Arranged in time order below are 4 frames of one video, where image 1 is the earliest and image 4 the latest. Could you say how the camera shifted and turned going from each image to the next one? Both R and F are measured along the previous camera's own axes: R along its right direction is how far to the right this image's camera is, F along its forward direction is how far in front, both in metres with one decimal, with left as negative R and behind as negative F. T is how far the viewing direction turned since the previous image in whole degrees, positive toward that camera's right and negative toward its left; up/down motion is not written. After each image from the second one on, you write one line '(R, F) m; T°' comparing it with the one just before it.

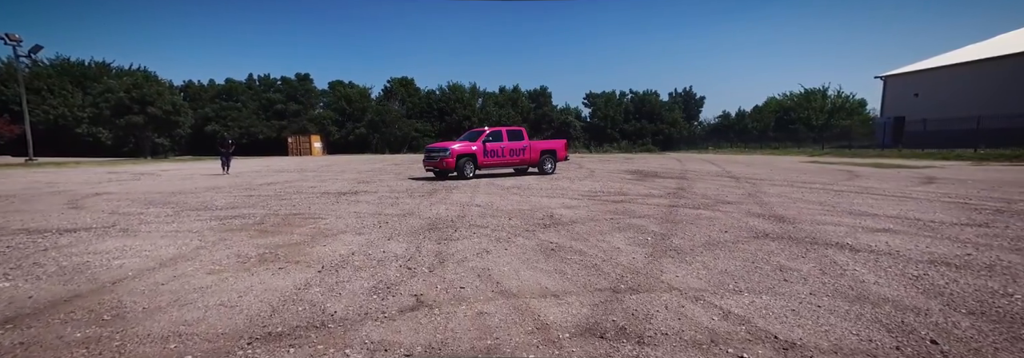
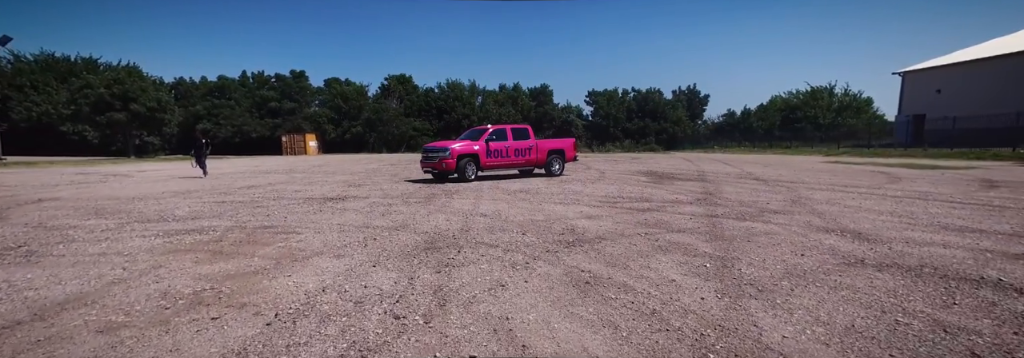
(-0.2, +1.5) m; 0°
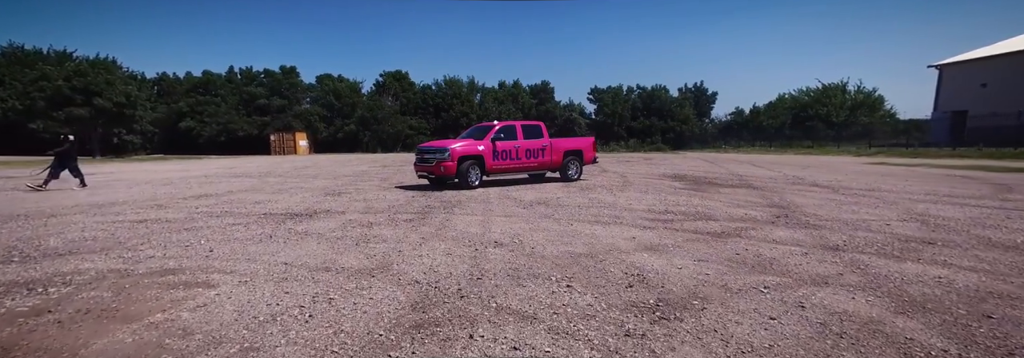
(-0.4, +2.9) m; 0°
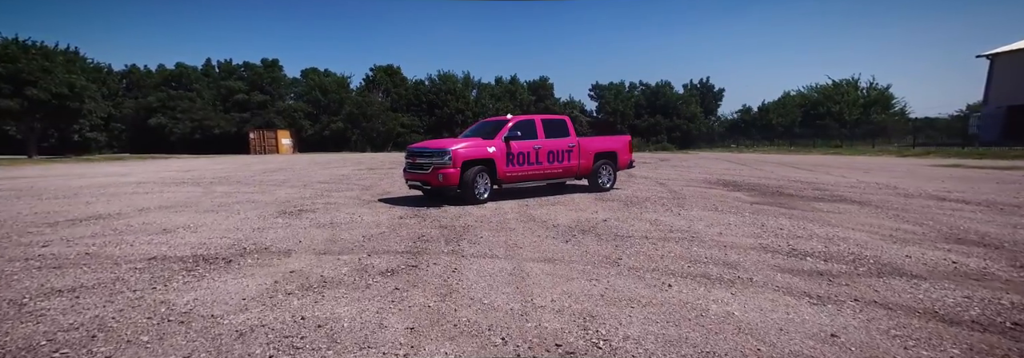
(-0.7, +3.8) m; +1°
